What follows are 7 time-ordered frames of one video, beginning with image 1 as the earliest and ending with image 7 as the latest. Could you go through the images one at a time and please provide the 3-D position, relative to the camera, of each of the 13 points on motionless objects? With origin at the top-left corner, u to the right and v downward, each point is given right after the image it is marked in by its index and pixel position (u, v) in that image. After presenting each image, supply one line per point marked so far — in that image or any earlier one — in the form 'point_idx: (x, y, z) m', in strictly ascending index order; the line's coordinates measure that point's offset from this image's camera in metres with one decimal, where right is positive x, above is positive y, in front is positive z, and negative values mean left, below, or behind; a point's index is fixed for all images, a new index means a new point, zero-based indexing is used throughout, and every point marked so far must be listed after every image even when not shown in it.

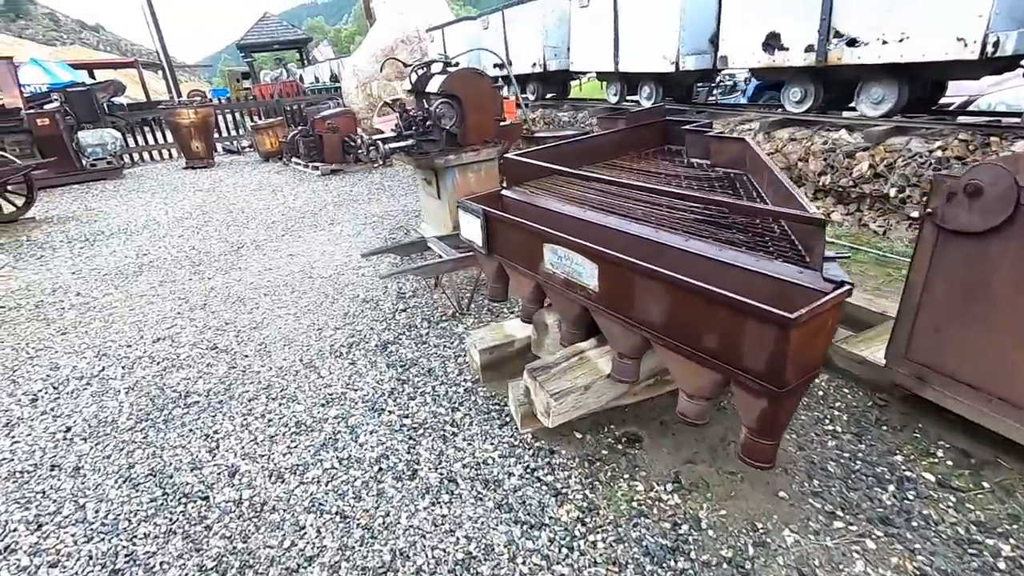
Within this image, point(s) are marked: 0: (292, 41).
0: (-8.2, +9.1, +19.8) m
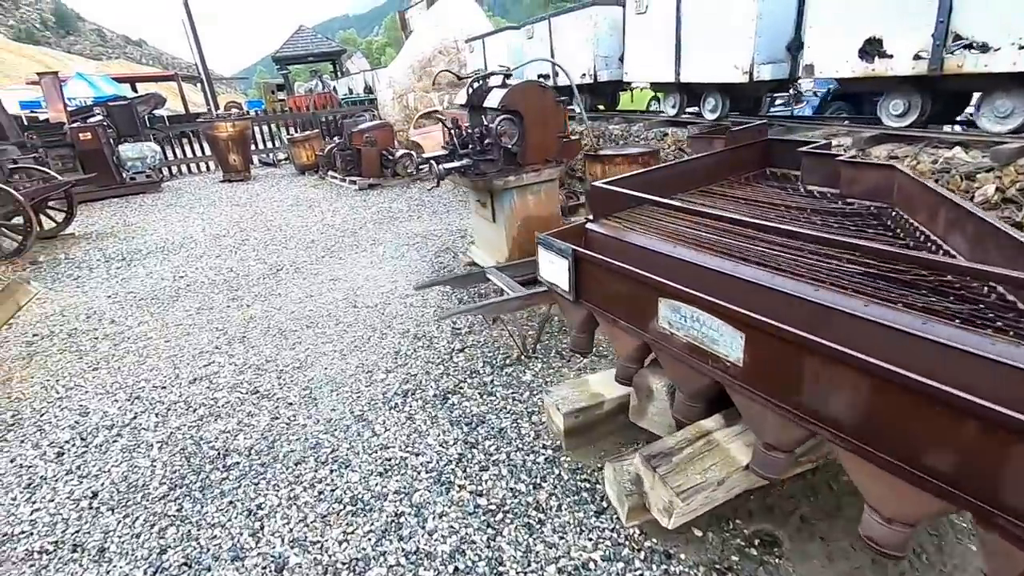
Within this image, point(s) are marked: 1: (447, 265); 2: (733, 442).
0: (-6.9, +8.7, +19.8) m
1: (-0.6, +0.2, +4.8) m
2: (+0.7, -0.5, +1.7) m
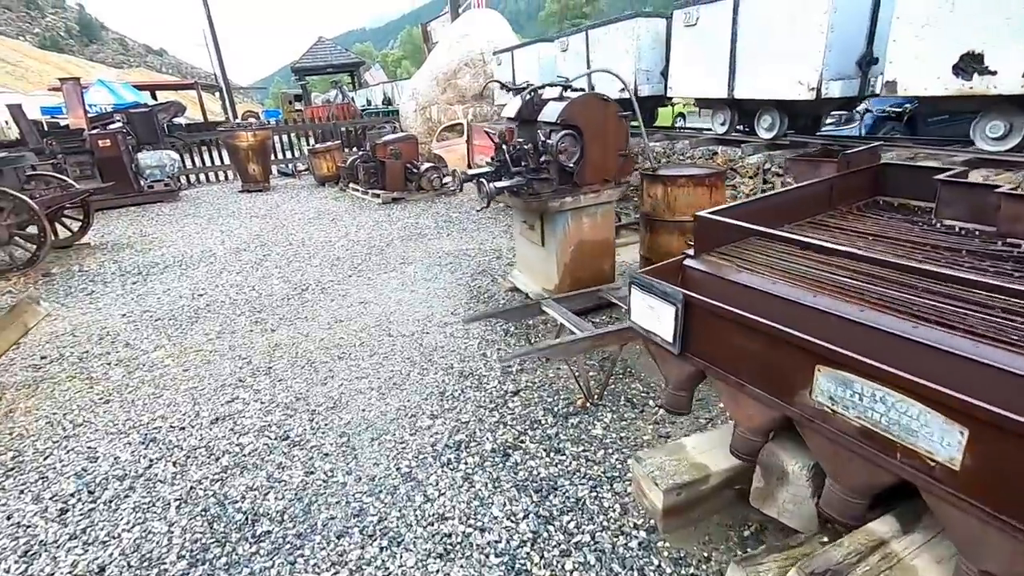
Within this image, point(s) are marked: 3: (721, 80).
0: (-6.1, +8.3, +19.8) m
1: (-0.2, 0.0, +4.4) m
2: (+1.0, -0.7, +1.3) m
3: (+2.1, +2.1, +5.4) m
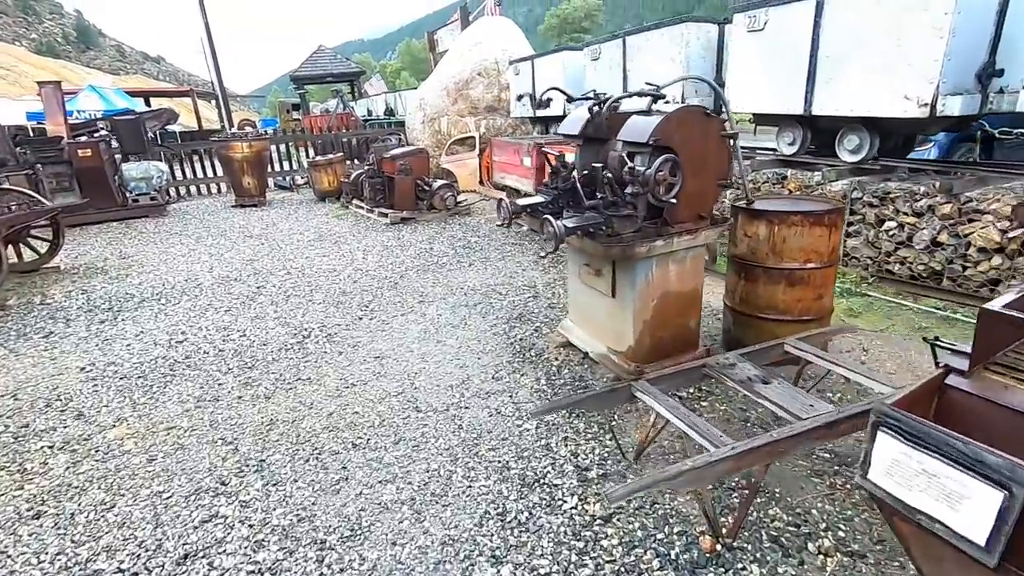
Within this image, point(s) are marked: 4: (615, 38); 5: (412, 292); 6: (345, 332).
0: (-5.8, +7.6, +19.1) m
1: (+0.1, -0.4, +3.6) m
2: (+1.4, -1.0, +0.5) m
3: (+2.4, +1.7, +4.6) m
4: (+1.3, +3.1, +6.6) m
5: (-0.9, 0.0, +4.9) m
6: (-1.3, -0.3, +4.1) m
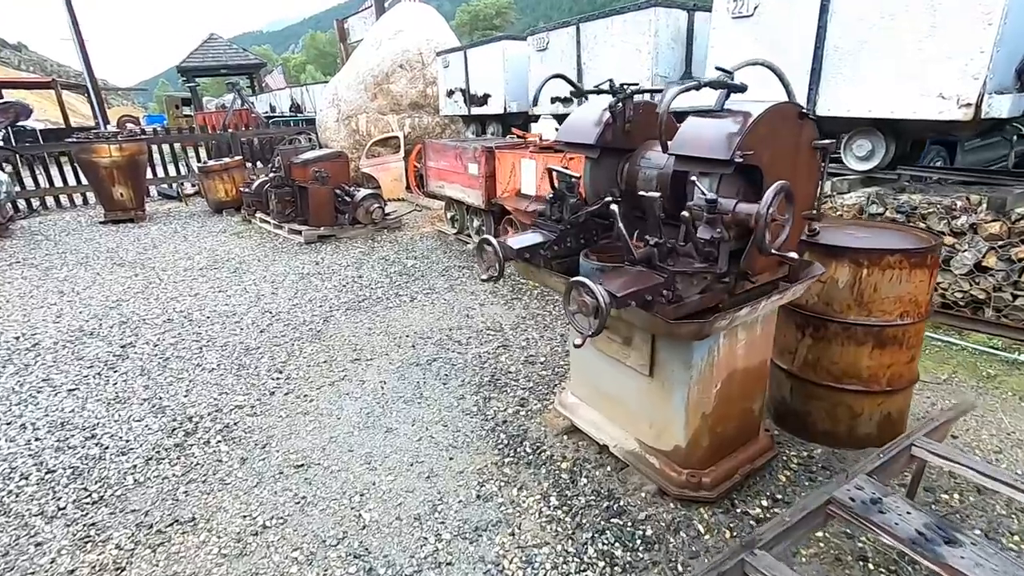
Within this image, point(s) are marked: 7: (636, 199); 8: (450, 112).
0: (-8.5, +7.1, +17.0) m
1: (0.0, -0.7, +2.6) m
2: (+1.8, -1.2, -0.2) m
3: (+2.1, +1.5, +4.0) m
4: (+0.6, +2.8, +5.8) m
5: (-1.2, -0.4, +3.7) m
6: (-1.4, -0.7, +2.9) m
7: (+0.5, +0.4, +2.1) m
8: (-1.0, +2.8, +8.4) m
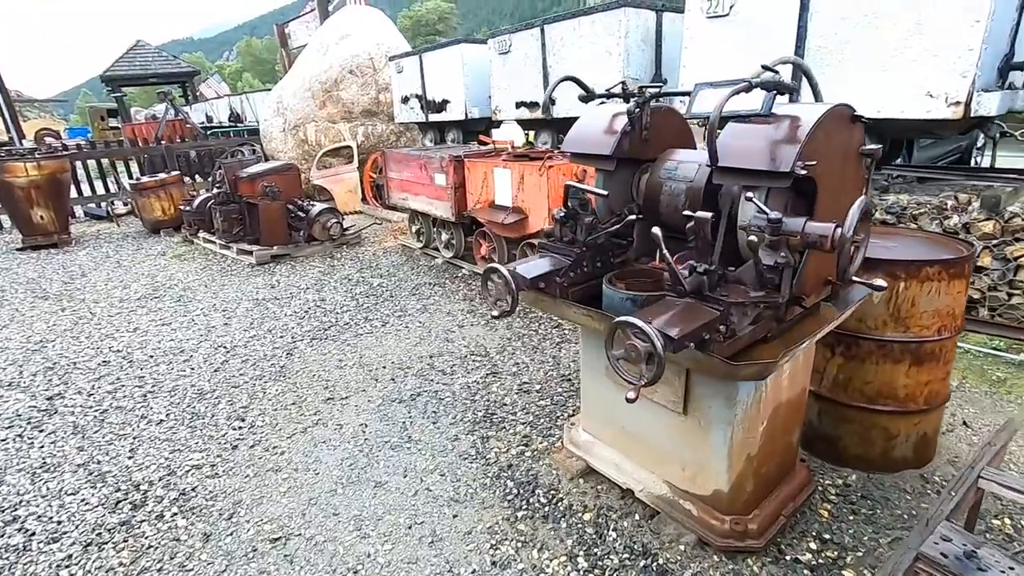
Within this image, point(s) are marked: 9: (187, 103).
0: (-10.0, +6.4, +16.0) m
1: (+0.1, -0.8, +2.4) m
2: (+2.0, -1.3, -0.4) m
3: (+1.9, +1.4, +3.9) m
4: (+0.2, +2.7, +5.6) m
5: (-1.2, -0.6, +3.3) m
6: (-1.4, -0.9, +2.5) m
7: (+0.5, +0.3, +1.9) m
8: (-1.6, +2.5, +8.0) m
9: (-10.8, +6.2, +17.7) m
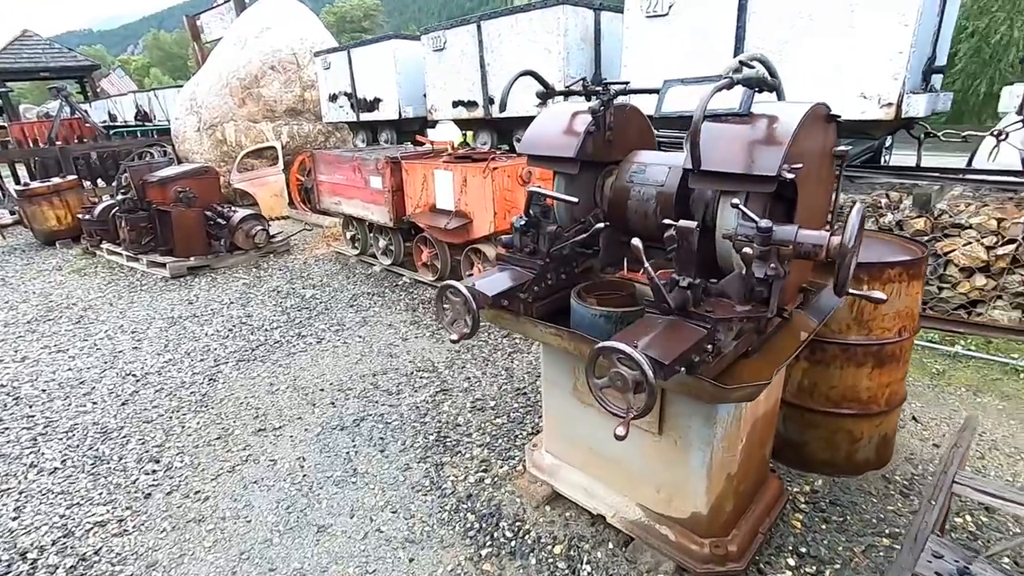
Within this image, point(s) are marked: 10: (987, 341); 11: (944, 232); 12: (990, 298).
0: (-11.9, +6.0, +14.5) m
1: (-0.1, -0.9, +2.2) m
2: (+2.2, -1.2, -0.3) m
3: (+1.5, +1.4, +3.9) m
4: (-0.5, +2.6, +5.4) m
5: (-1.5, -0.7, +3.0) m
6: (-1.5, -1.0, +2.1) m
7: (+0.4, +0.2, +1.7) m
8: (-2.5, +2.4, +7.6) m
9: (-12.9, +5.7, +16.1) m
10: (+2.7, -0.3, +3.1) m
11: (+2.6, +0.3, +3.2) m
12: (+2.8, -0.1, +3.2) m
